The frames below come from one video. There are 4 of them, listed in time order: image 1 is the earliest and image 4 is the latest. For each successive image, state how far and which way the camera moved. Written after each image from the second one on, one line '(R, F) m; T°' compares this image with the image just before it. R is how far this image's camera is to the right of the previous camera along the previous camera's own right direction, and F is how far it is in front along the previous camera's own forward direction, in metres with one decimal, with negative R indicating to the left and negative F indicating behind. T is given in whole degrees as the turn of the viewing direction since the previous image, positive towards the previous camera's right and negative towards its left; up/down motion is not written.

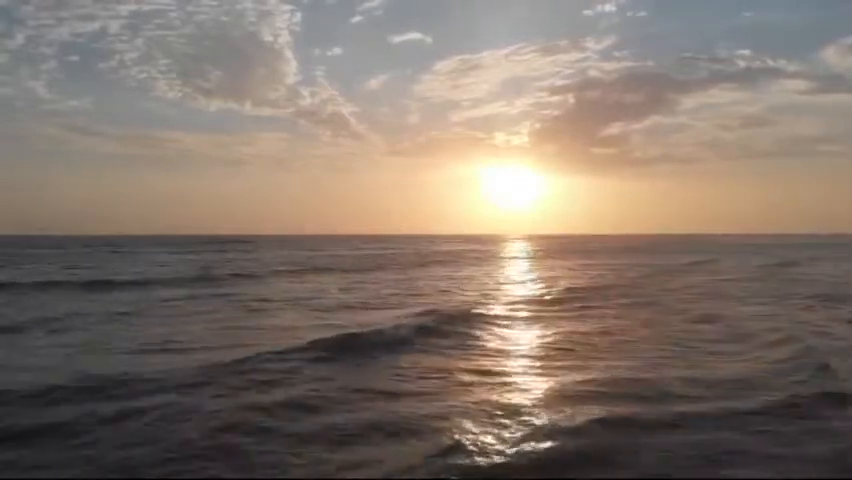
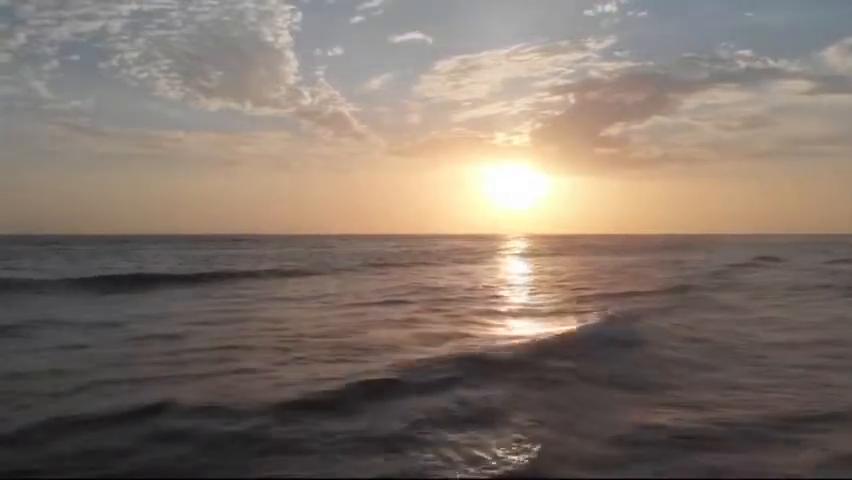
(-0.3, +0.6) m; 0°
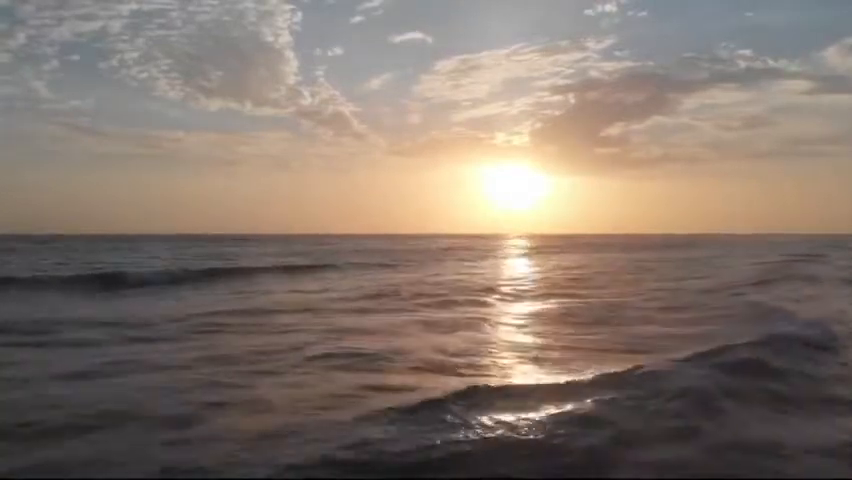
(-0.1, +0.4) m; 0°
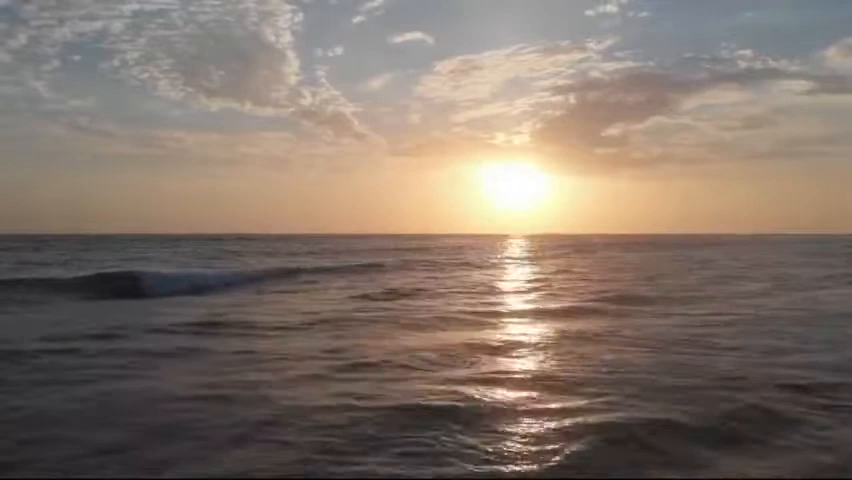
(0.0, +0.9) m; 0°
